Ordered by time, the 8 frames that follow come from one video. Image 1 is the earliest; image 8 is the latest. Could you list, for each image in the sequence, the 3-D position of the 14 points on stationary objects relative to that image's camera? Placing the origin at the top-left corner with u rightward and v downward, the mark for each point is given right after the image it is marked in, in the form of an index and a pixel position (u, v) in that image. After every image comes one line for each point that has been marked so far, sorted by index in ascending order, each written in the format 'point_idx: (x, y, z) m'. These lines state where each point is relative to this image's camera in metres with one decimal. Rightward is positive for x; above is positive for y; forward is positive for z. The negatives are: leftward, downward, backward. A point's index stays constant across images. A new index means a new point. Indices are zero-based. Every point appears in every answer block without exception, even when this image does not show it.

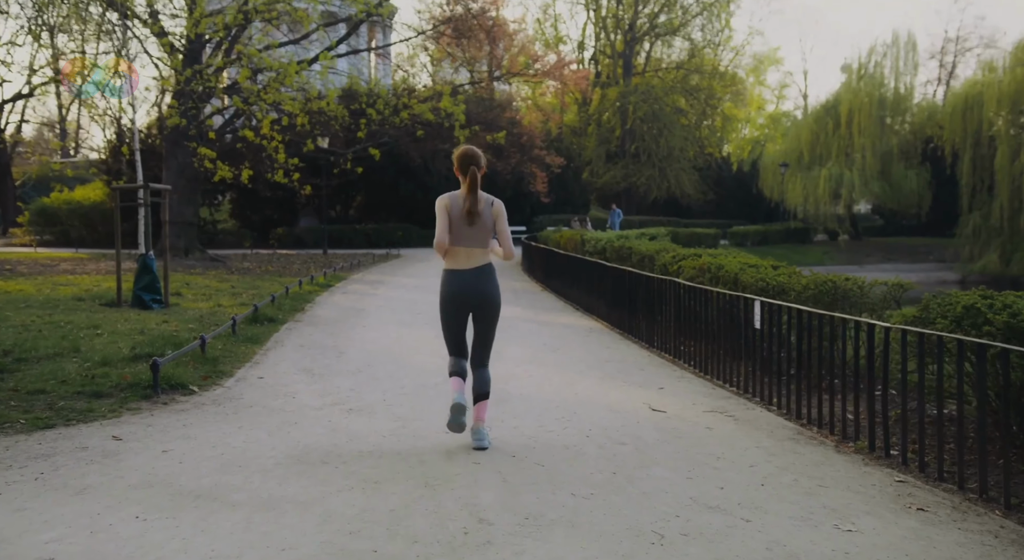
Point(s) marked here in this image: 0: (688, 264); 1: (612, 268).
0: (+2.1, +0.2, +9.5) m
1: (+1.4, +0.2, +11.6) m
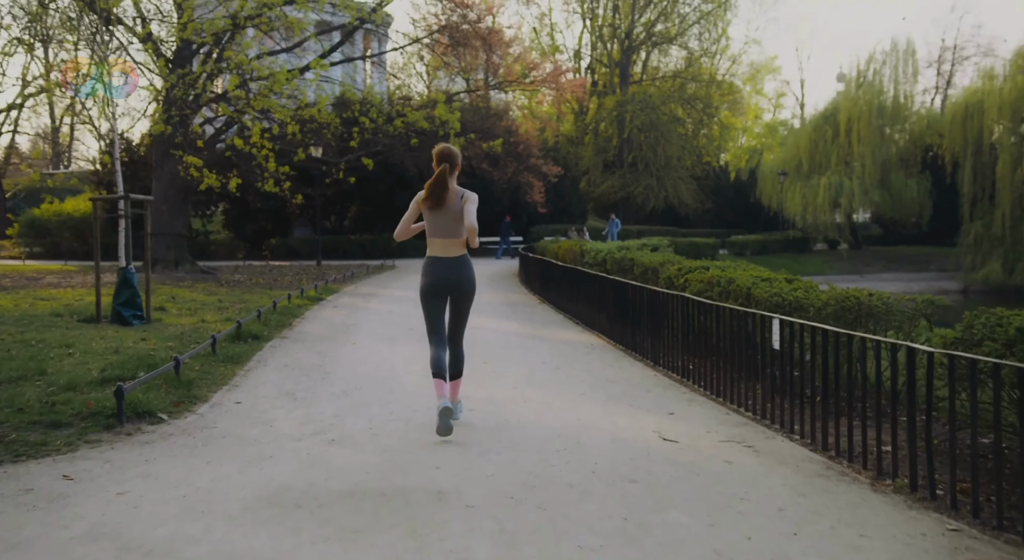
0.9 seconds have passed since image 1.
0: (+2.1, 0.0, +9.0) m
1: (+1.4, 0.0, +11.1) m
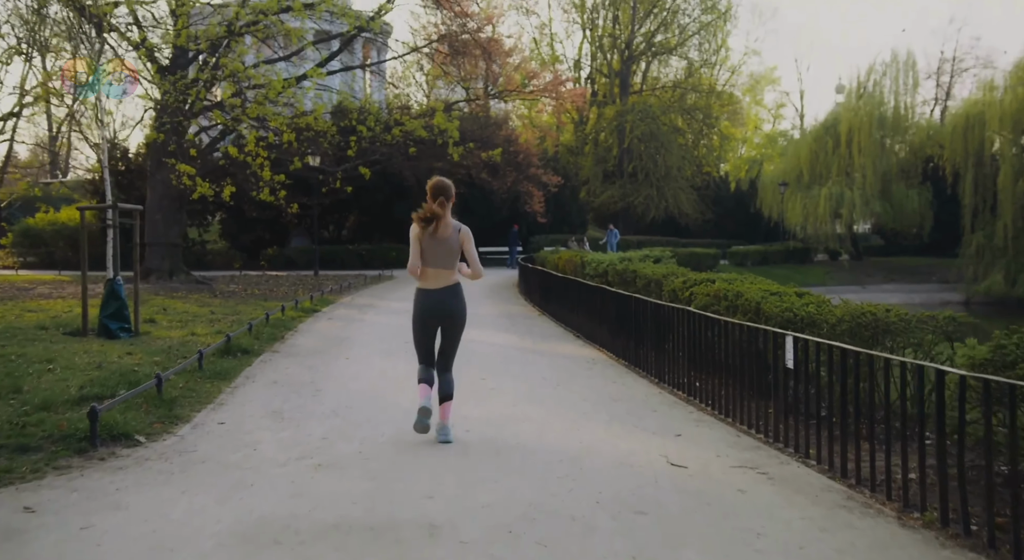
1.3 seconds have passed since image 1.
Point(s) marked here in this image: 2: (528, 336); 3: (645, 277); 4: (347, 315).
0: (+2.1, -0.1, +8.7) m
1: (+1.4, -0.1, +10.8) m
2: (+0.2, -0.9, +12.2) m
3: (+1.8, +0.1, +11.0) m
4: (-3.1, -0.7, +15.0) m
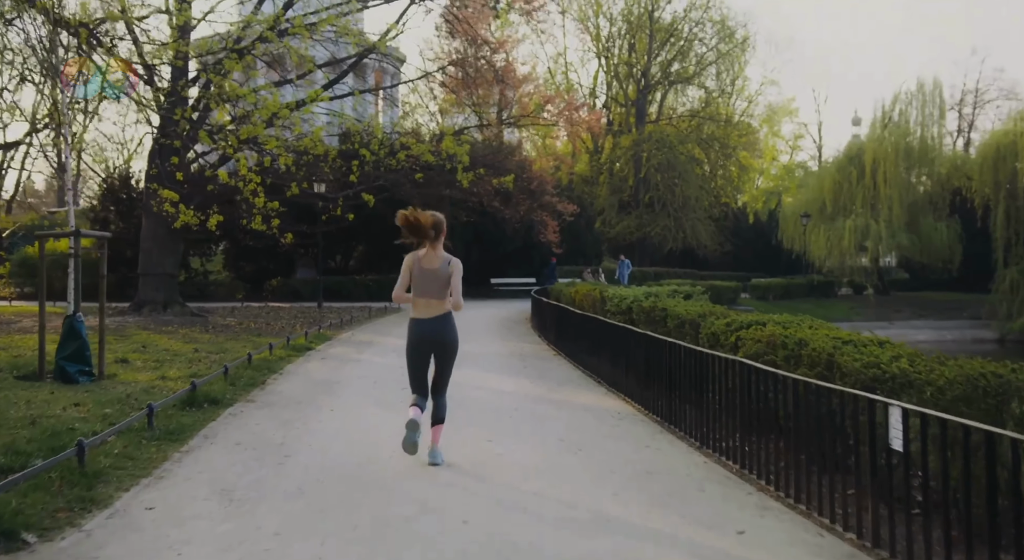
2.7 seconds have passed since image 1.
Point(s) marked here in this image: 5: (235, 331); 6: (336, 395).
0: (+2.2, -0.5, +7.3) m
1: (+1.5, -0.6, +9.4) m
2: (+0.4, -1.4, +10.8) m
3: (+2.0, -0.4, +9.6) m
4: (-2.9, -1.3, +13.6) m
5: (-6.3, -1.2, +18.2) m
6: (-2.1, -1.4, +9.4) m
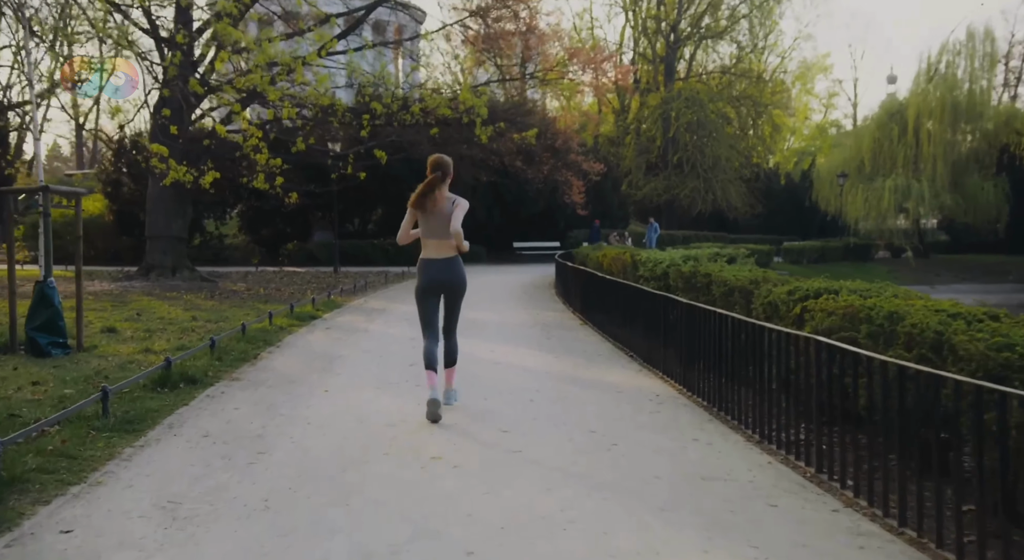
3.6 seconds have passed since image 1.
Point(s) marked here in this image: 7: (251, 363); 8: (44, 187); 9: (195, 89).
0: (+2.3, -0.2, +6.1) m
1: (+1.7, -0.2, +8.2) m
2: (+0.7, -0.9, +9.7) m
3: (+2.2, 0.0, +8.3) m
4: (-2.5, -0.7, +12.6) m
5: (-5.8, -0.4, +17.2) m
6: (-1.8, -1.0, +8.3) m
7: (-2.8, -0.9, +8.5) m
8: (-5.2, +1.0, +8.9) m
9: (-7.1, +4.3, +18.2) m
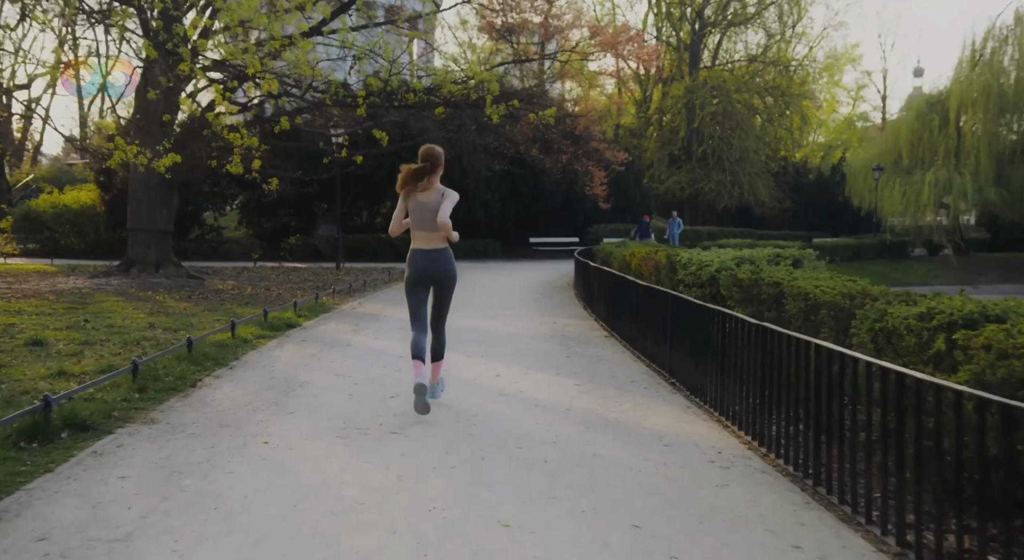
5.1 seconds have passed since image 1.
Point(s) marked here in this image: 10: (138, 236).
0: (+2.4, -0.3, +4.1) m
1: (+1.8, -0.3, +6.1) m
2: (+0.8, -1.0, +7.7) m
3: (+2.3, -0.1, +6.3) m
4: (-2.4, -0.7, +10.6) m
5: (-5.6, -0.3, +15.4) m
6: (-1.8, -1.0, +6.4) m
7: (-2.7, -0.9, +6.6) m
8: (-5.1, +1.0, +7.0) m
9: (-6.8, +4.4, +16.3) m
10: (-9.3, +1.1, +19.8) m
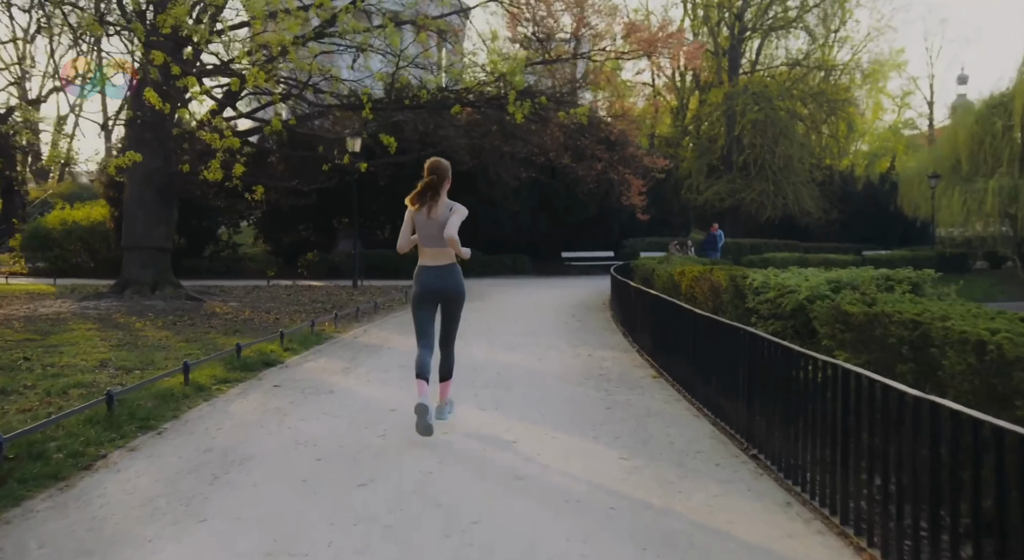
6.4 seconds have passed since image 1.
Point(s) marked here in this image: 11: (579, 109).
0: (+2.4, -0.5, +1.9) m
1: (+1.9, -0.5, +4.0) m
2: (+0.9, -1.2, +5.6) m
3: (+2.4, -0.3, +4.2) m
4: (-2.1, -1.0, +8.7) m
5: (-5.1, -0.7, +13.6) m
6: (-1.7, -1.3, +4.4) m
7: (-2.6, -1.2, +4.7) m
8: (-5.0, +0.7, +5.2) m
9: (-6.3, +3.9, +14.7) m
10: (-8.6, +0.6, +18.1) m
11: (+1.7, +3.8, +18.5) m
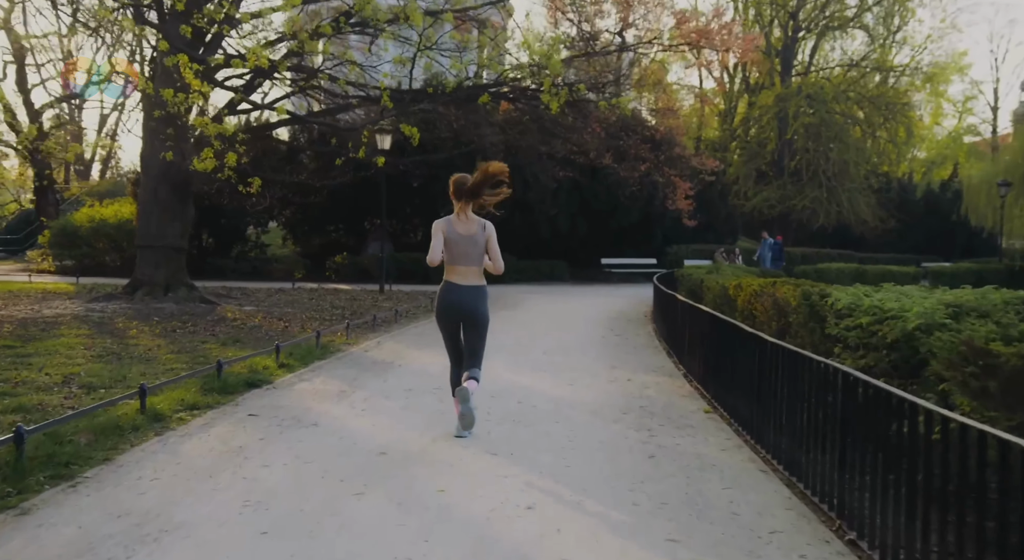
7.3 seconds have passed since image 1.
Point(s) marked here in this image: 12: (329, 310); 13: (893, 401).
0: (+2.3, -0.6, +0.4) m
1: (+1.9, -0.6, +2.5) m
2: (+1.0, -1.4, +4.2) m
3: (+2.4, -0.4, +2.6) m
4: (-1.9, -1.1, +7.4) m
5: (-4.6, -0.8, +12.4) m
6: (-1.7, -1.3, +3.1) m
7: (-2.6, -1.2, +3.4) m
8: (-4.9, +0.7, +4.1) m
9: (-5.7, +3.9, +13.6) m
10: (-7.9, +0.6, +17.2) m
11: (+2.5, +3.6, +17.0) m
12: (-3.9, -0.6, +17.0) m
13: (+1.9, -0.6, +3.8) m
